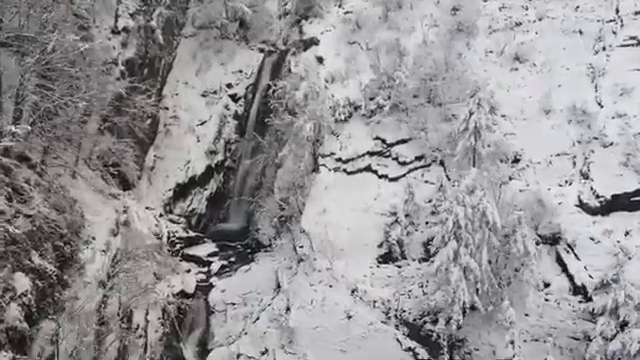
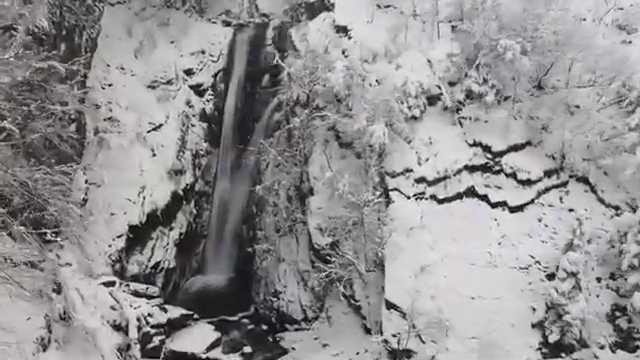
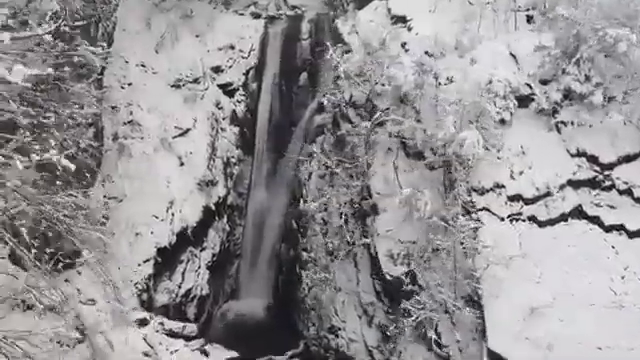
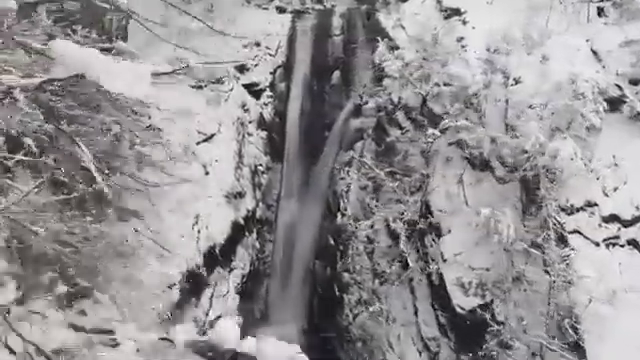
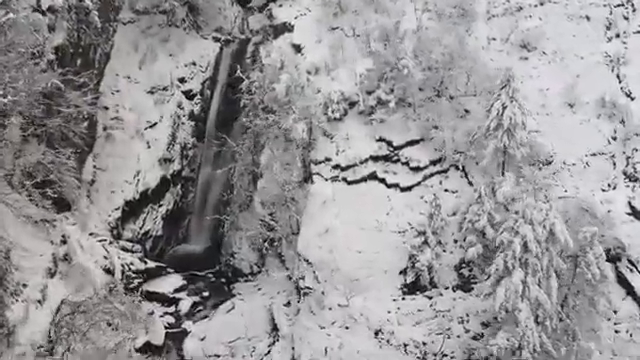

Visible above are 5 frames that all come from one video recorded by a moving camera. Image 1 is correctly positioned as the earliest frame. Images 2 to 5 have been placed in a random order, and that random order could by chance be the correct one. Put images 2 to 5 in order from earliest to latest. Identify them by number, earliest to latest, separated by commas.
5, 2, 3, 4
